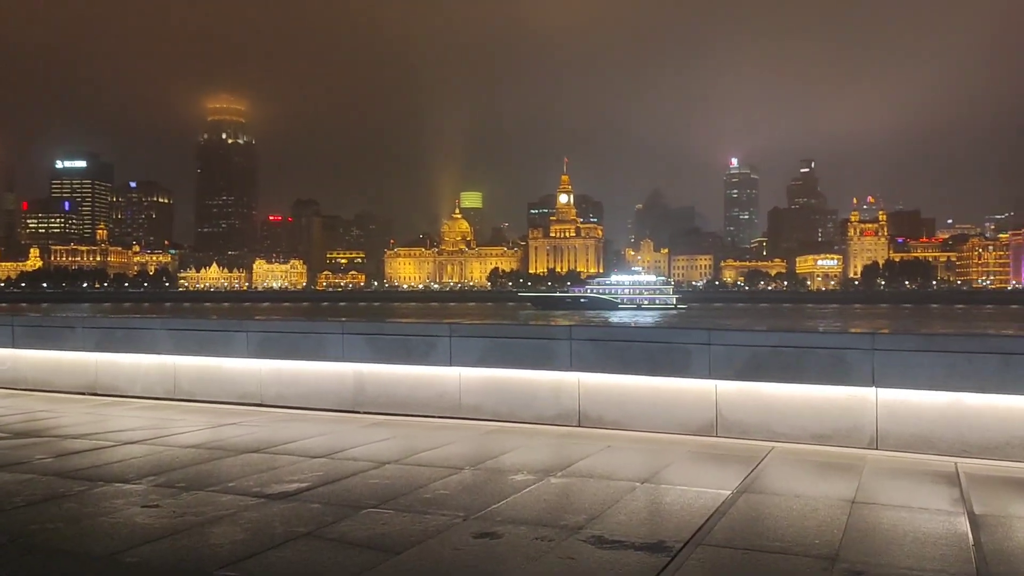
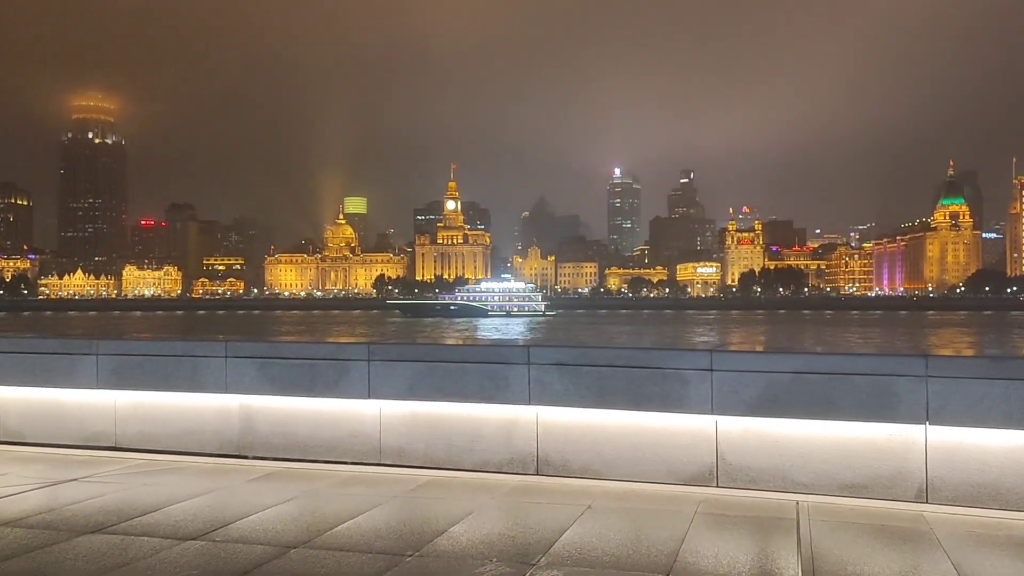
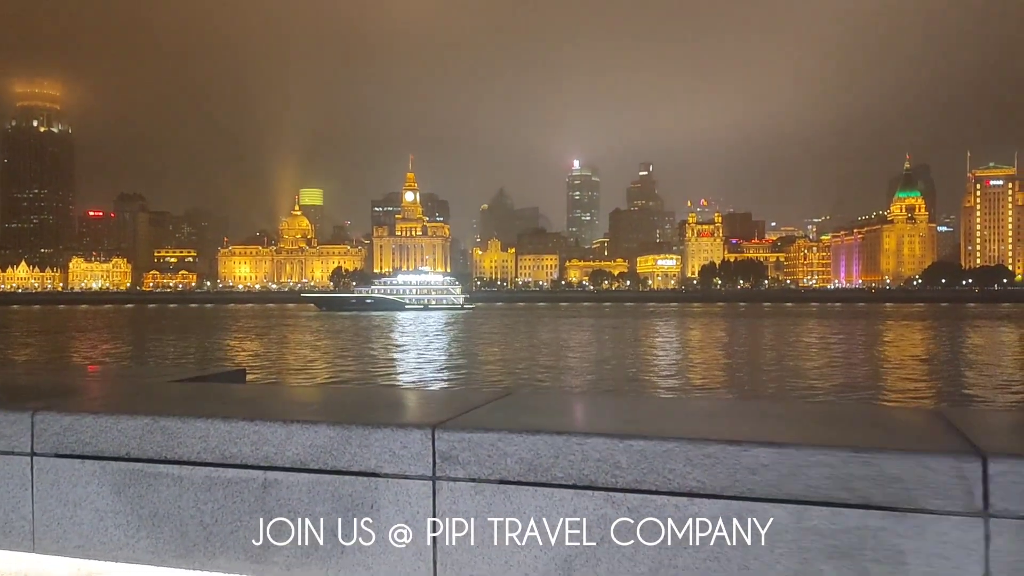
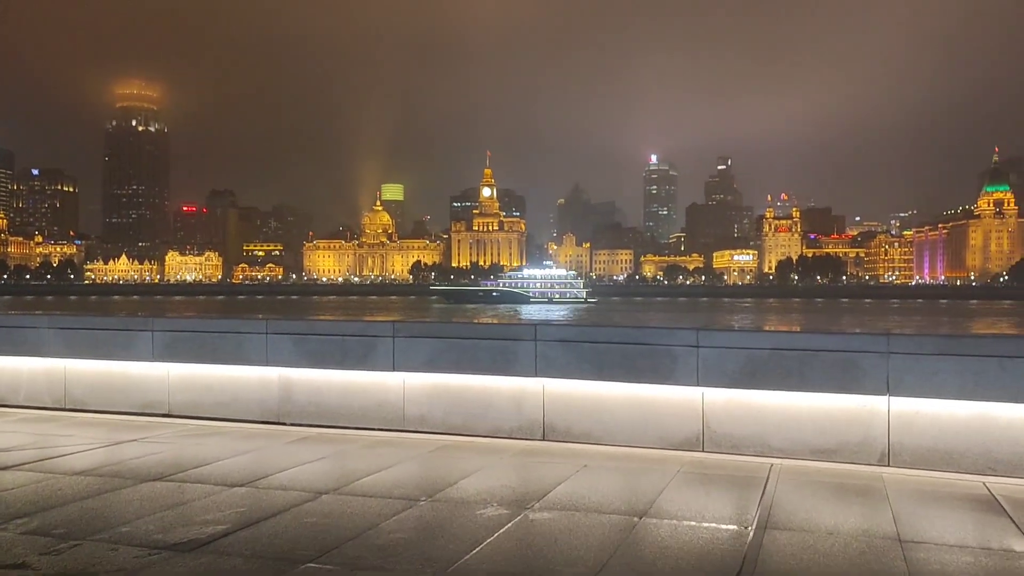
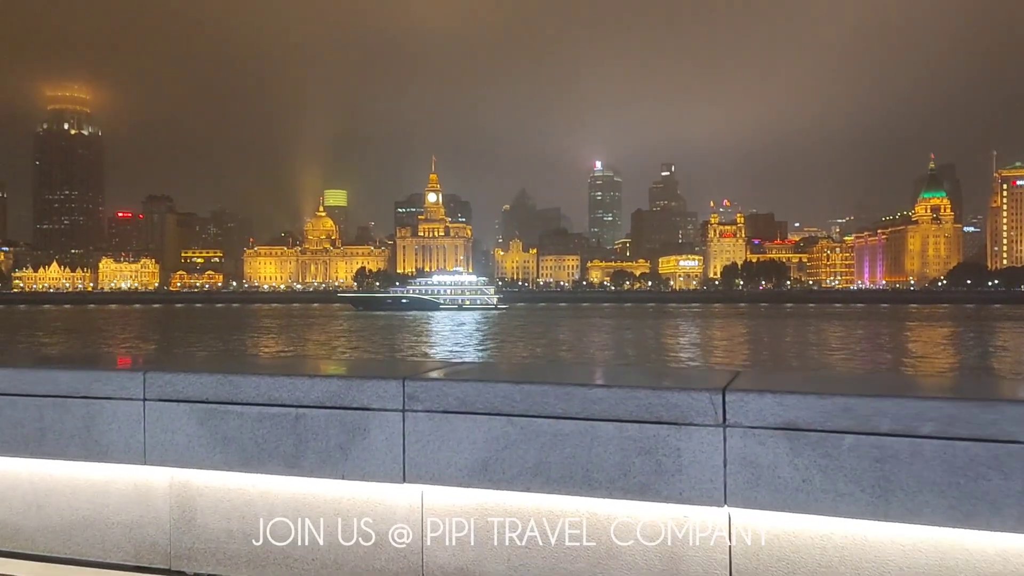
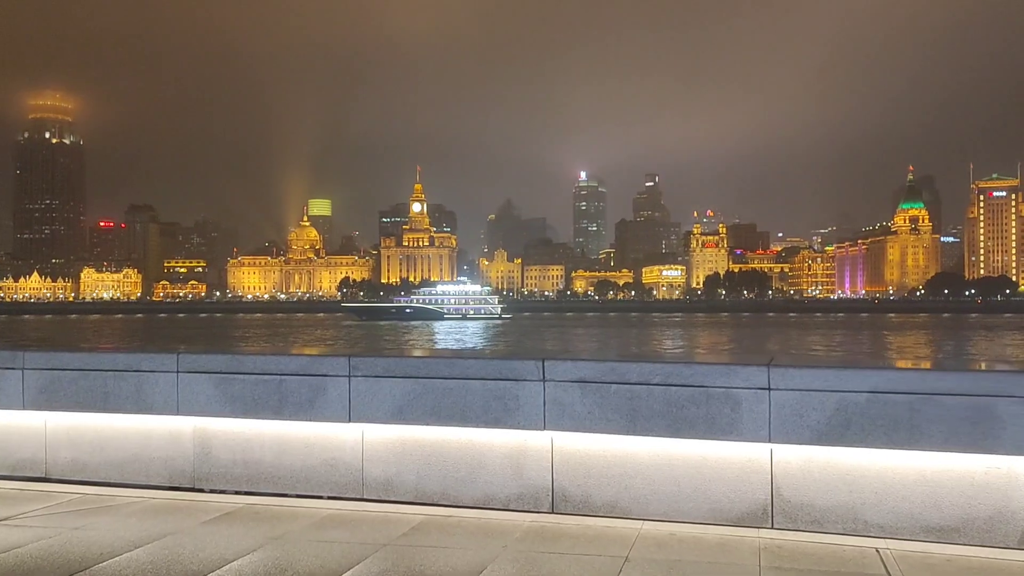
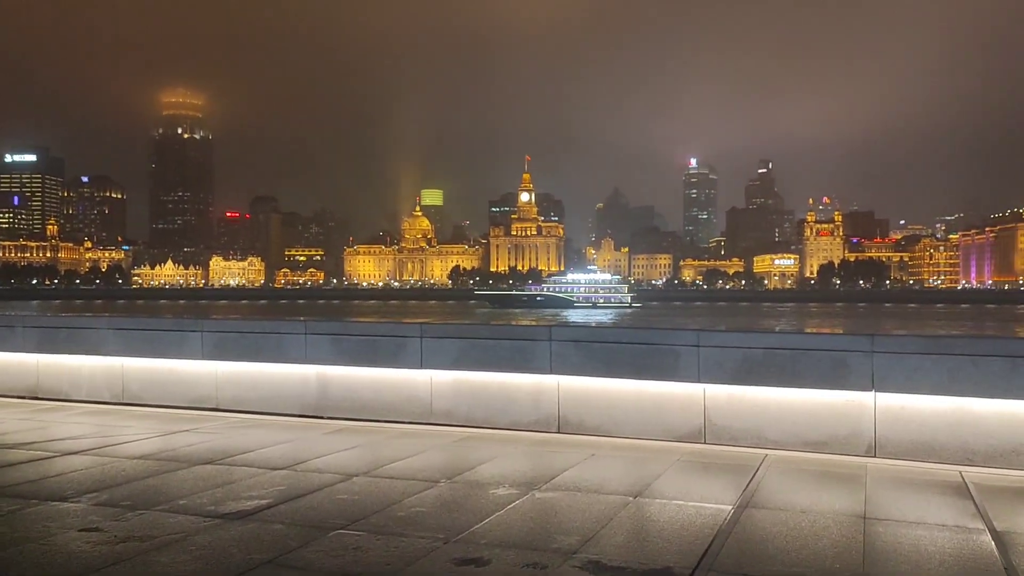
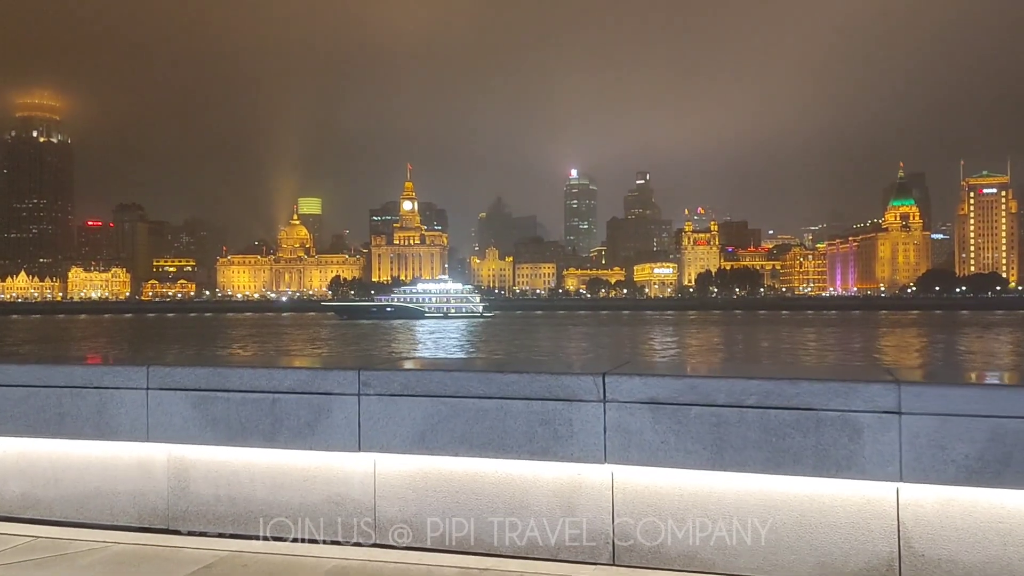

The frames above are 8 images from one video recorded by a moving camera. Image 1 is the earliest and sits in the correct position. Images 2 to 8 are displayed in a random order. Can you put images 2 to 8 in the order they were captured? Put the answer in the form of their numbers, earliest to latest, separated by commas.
7, 4, 2, 6, 8, 5, 3
